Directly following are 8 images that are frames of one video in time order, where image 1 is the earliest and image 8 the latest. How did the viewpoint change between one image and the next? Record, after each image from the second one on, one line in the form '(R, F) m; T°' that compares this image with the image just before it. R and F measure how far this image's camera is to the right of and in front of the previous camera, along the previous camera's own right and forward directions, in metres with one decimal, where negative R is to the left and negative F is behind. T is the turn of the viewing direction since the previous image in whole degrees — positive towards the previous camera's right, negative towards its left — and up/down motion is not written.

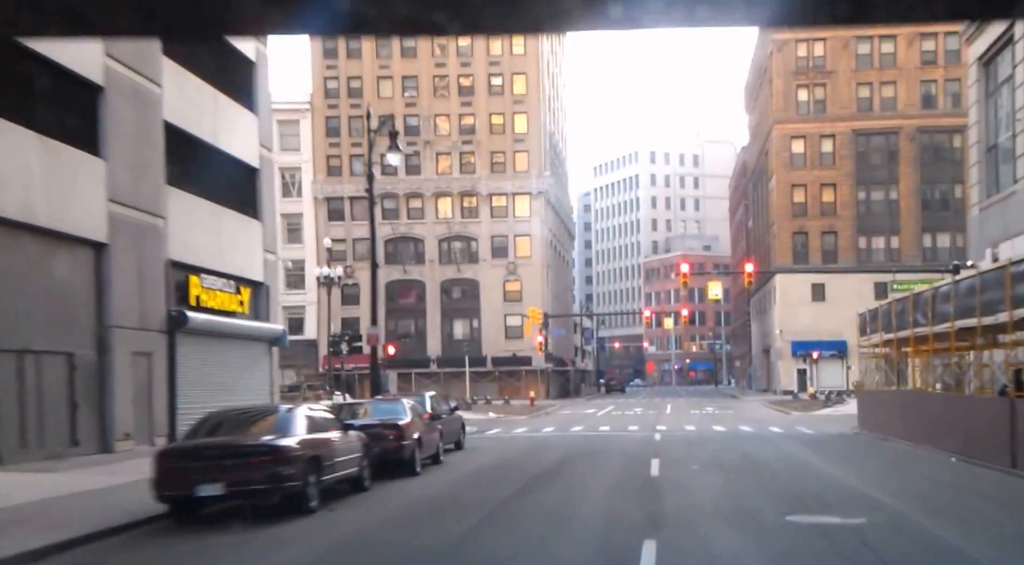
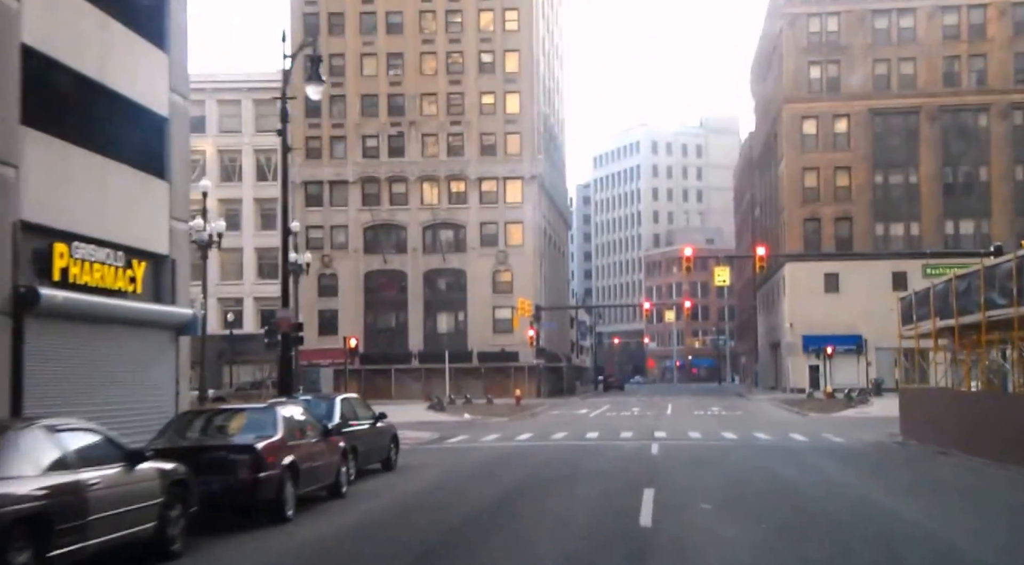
(+0.8, +5.0) m; 0°
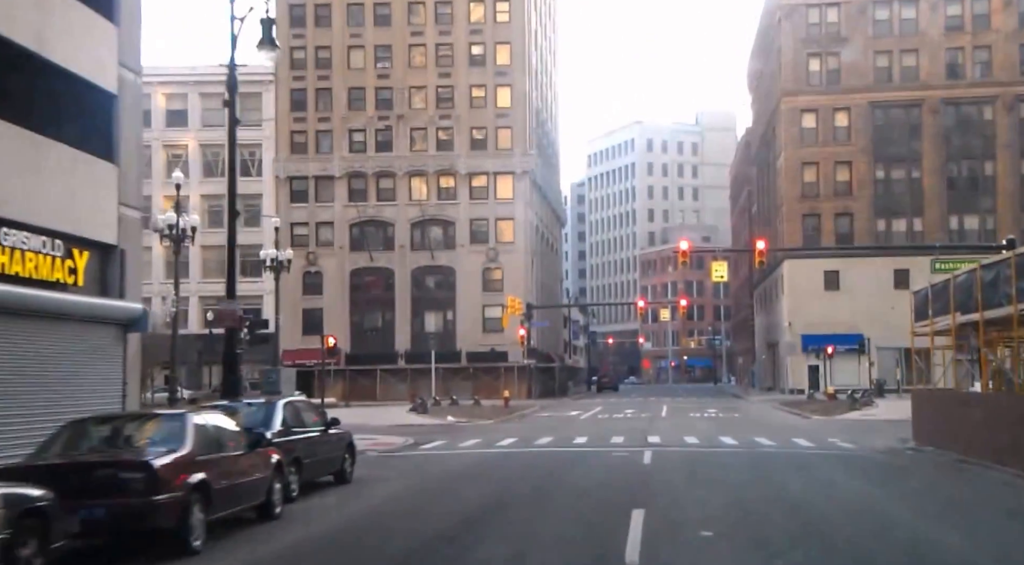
(+0.3, +1.8) m; 0°
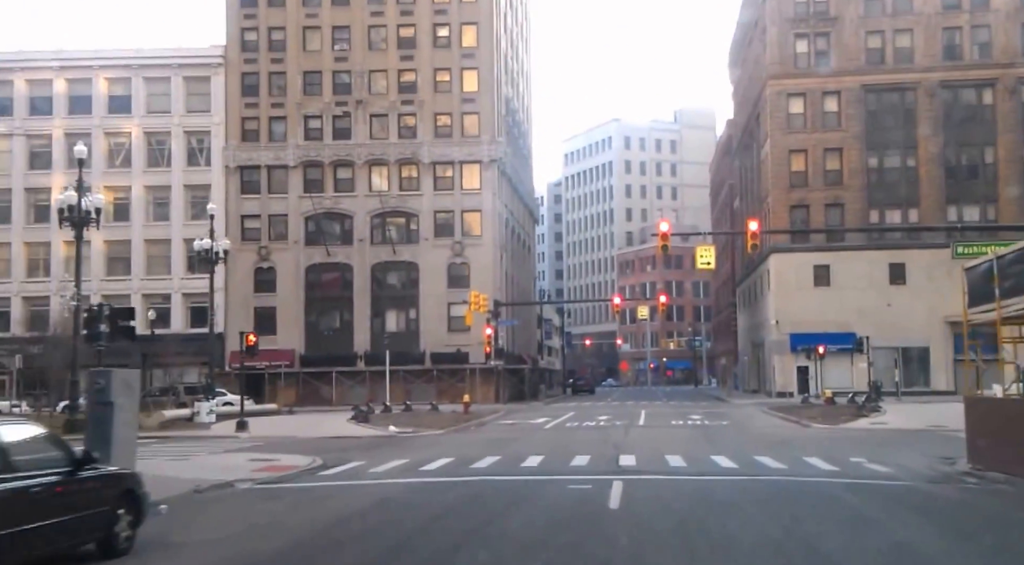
(+0.8, +4.9) m; +1°
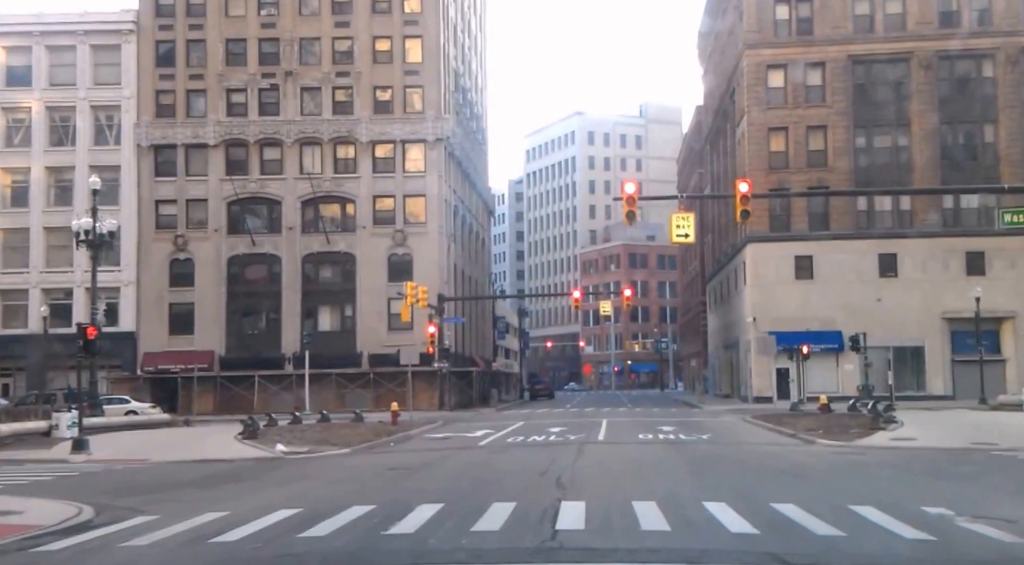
(+1.0, +6.9) m; +2°
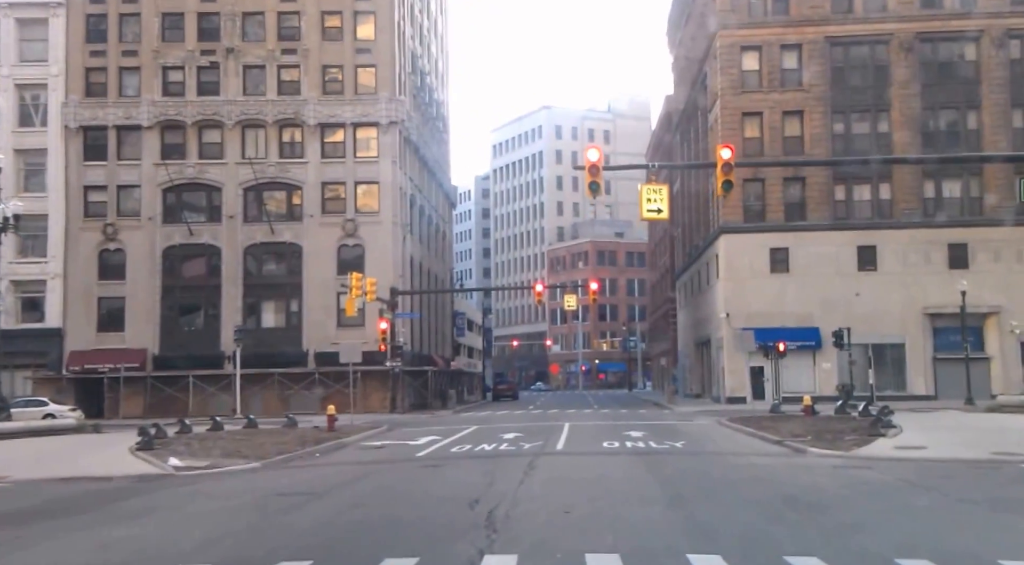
(+0.6, +3.7) m; +2°
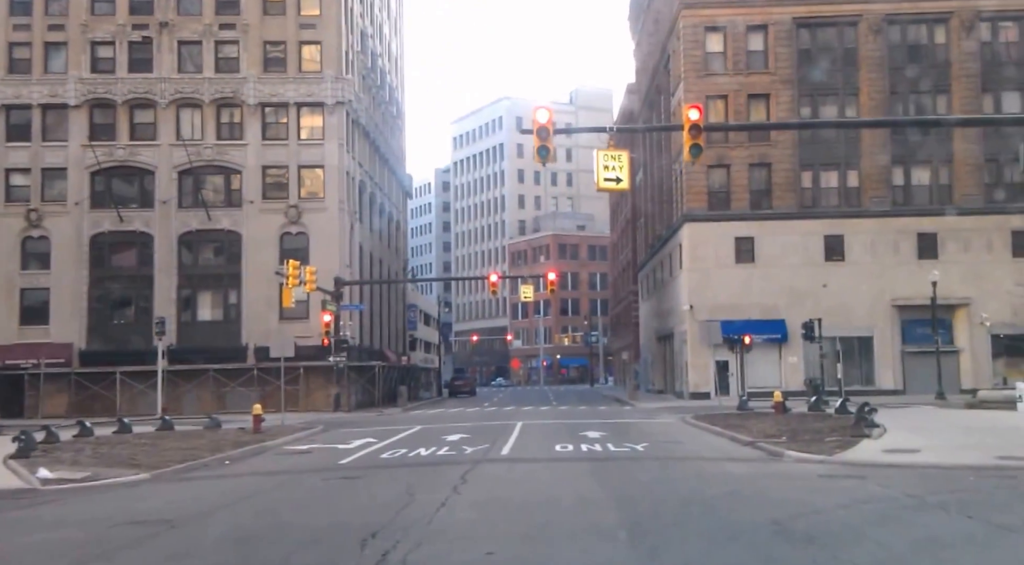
(+0.5, +2.8) m; +2°
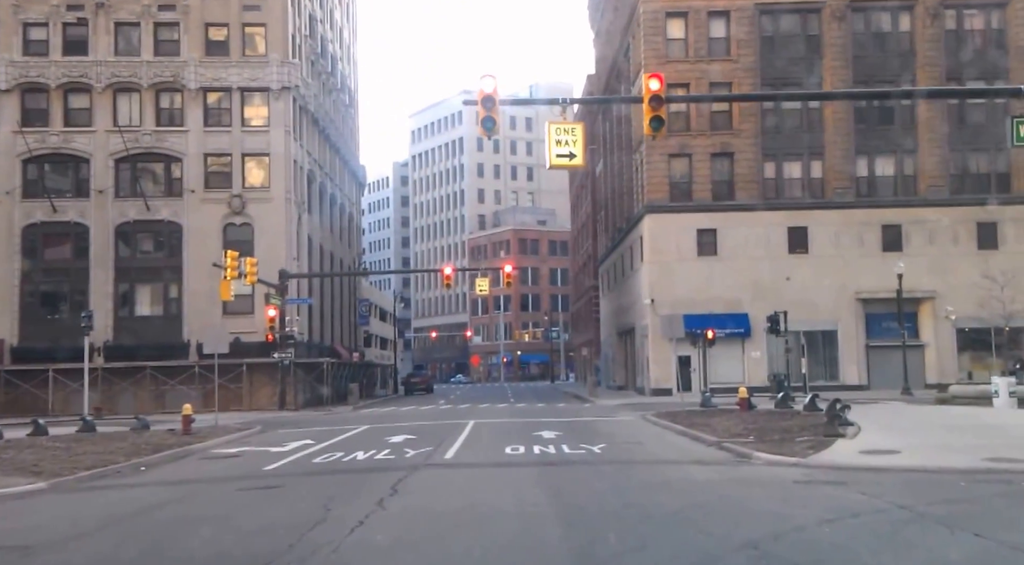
(+0.3, +1.8) m; +2°
